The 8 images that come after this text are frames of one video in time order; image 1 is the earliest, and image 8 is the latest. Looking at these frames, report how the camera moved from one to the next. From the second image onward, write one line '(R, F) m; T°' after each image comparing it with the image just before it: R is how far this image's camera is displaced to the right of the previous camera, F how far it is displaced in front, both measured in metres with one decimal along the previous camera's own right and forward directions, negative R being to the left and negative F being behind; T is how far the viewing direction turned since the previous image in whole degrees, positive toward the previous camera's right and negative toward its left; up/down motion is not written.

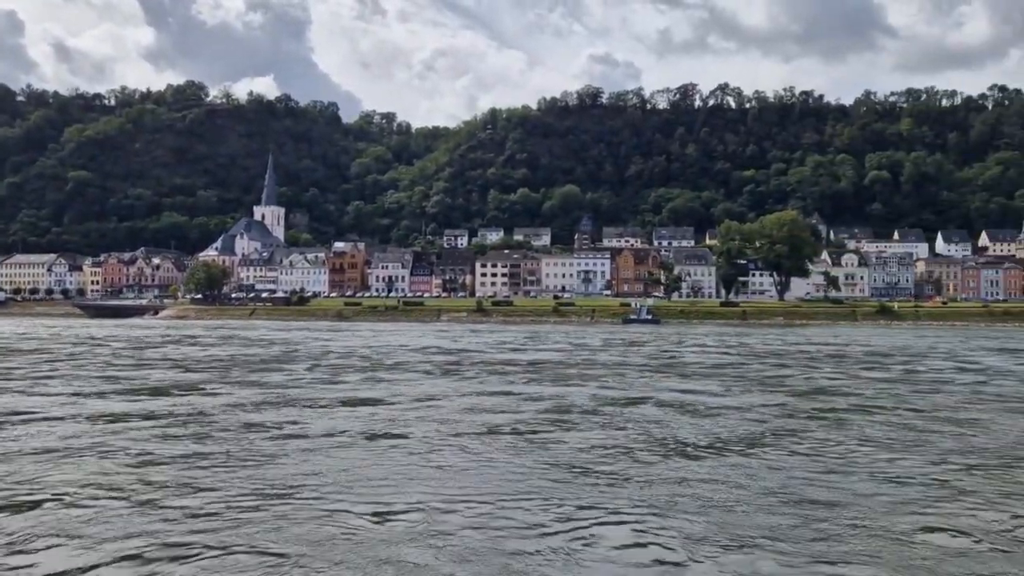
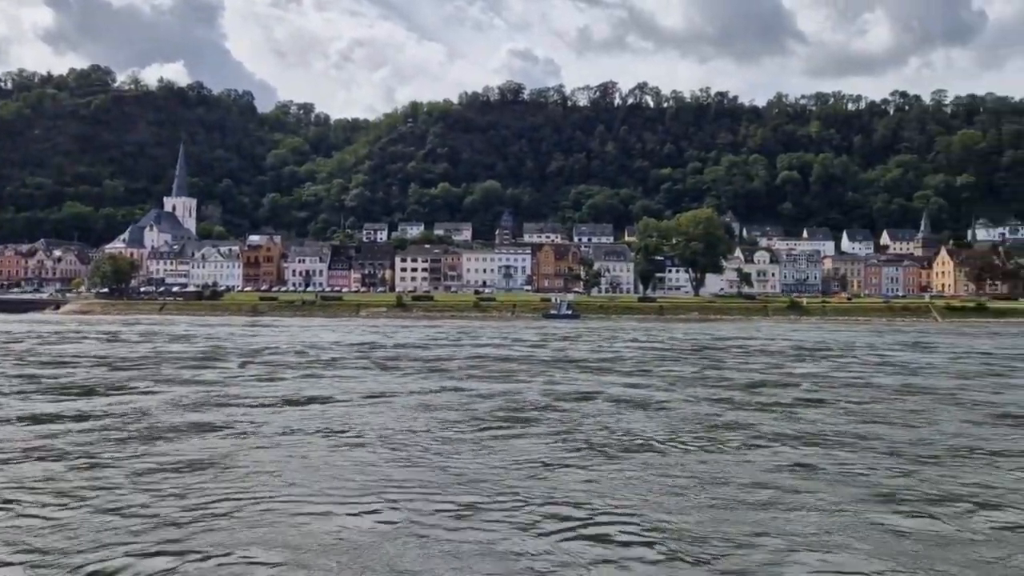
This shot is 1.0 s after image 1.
(-0.7, +0.2) m; +6°
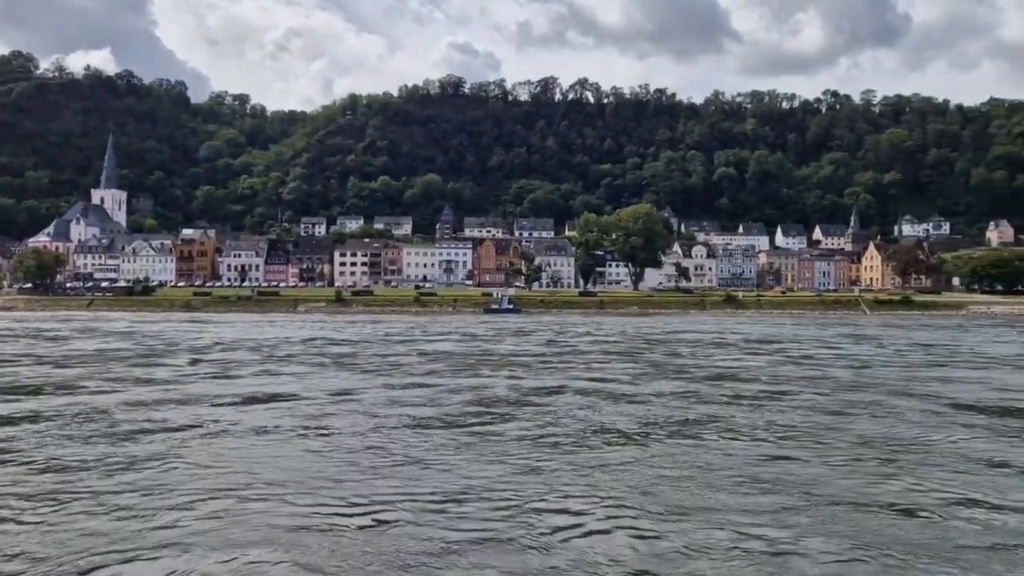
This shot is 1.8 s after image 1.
(-0.6, +0.2) m; +4°
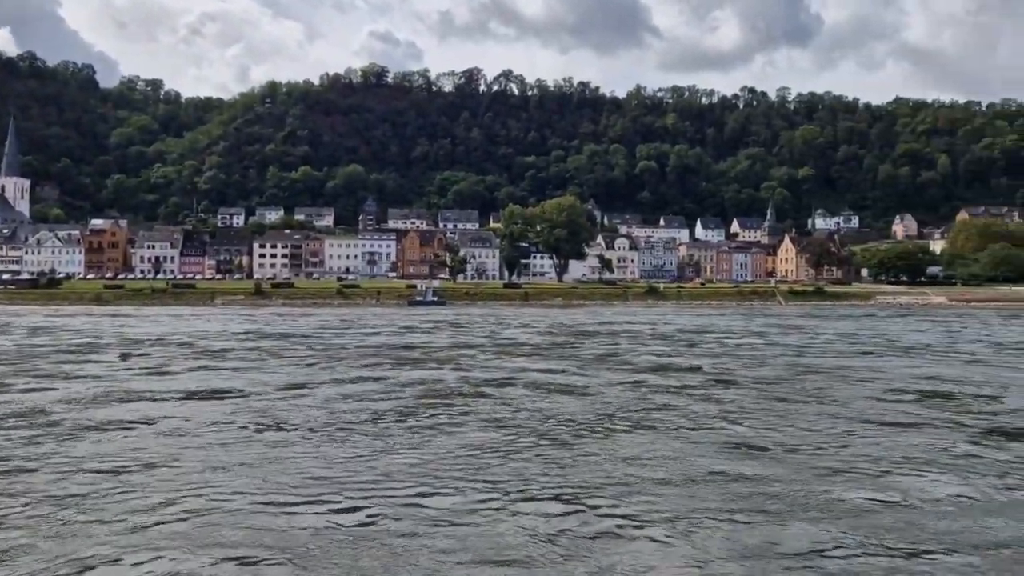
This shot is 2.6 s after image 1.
(-0.7, +0.1) m; +5°
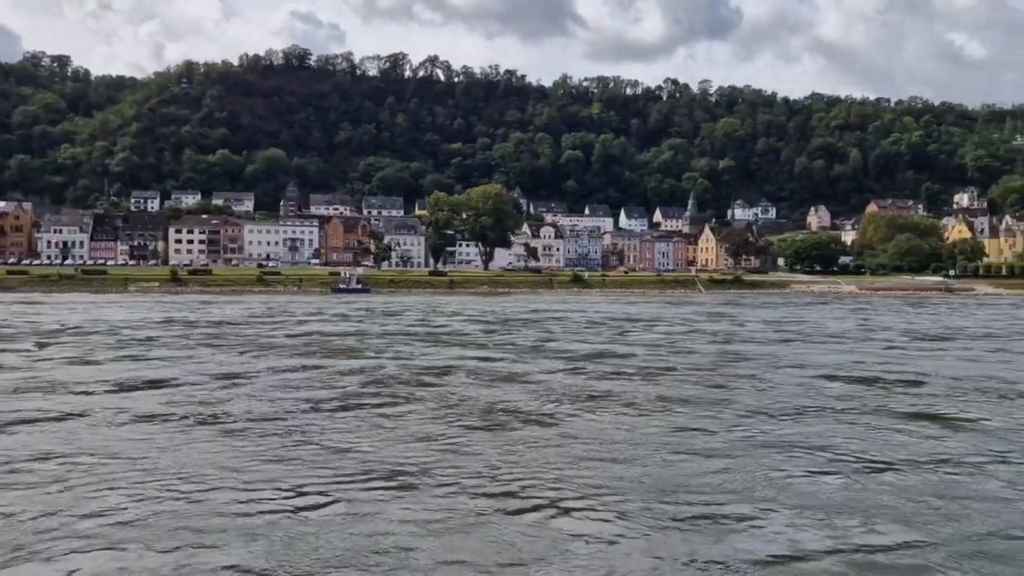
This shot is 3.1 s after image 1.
(-0.5, +0.2) m; +5°
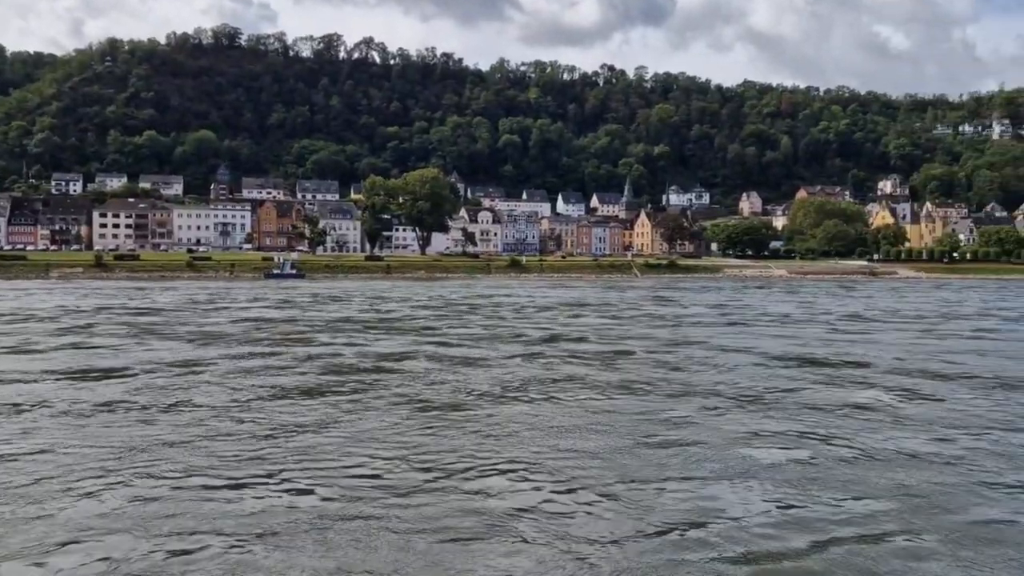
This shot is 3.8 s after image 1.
(-0.6, +0.1) m; +4°
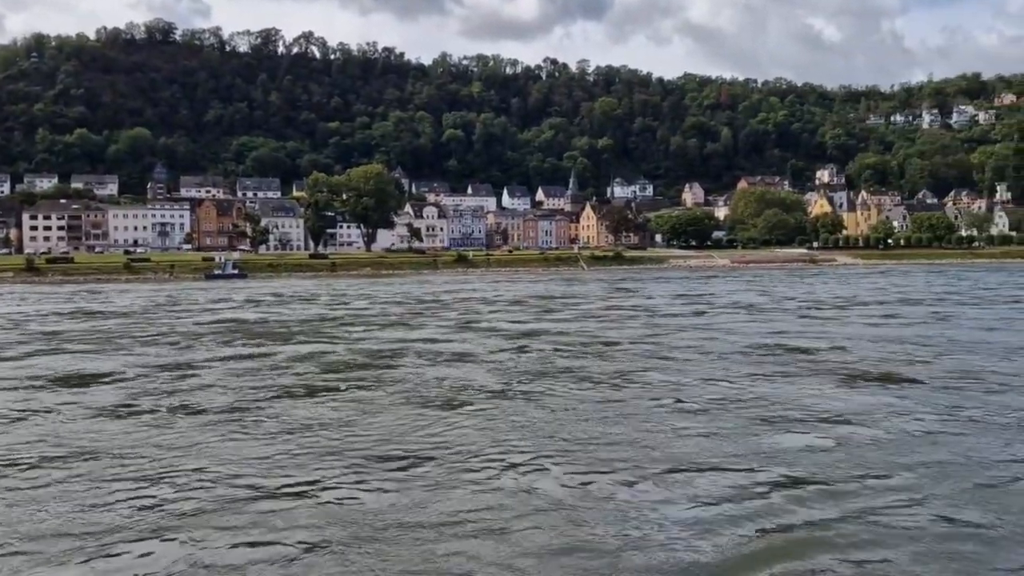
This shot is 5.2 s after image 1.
(-0.4, +0.3) m; +4°
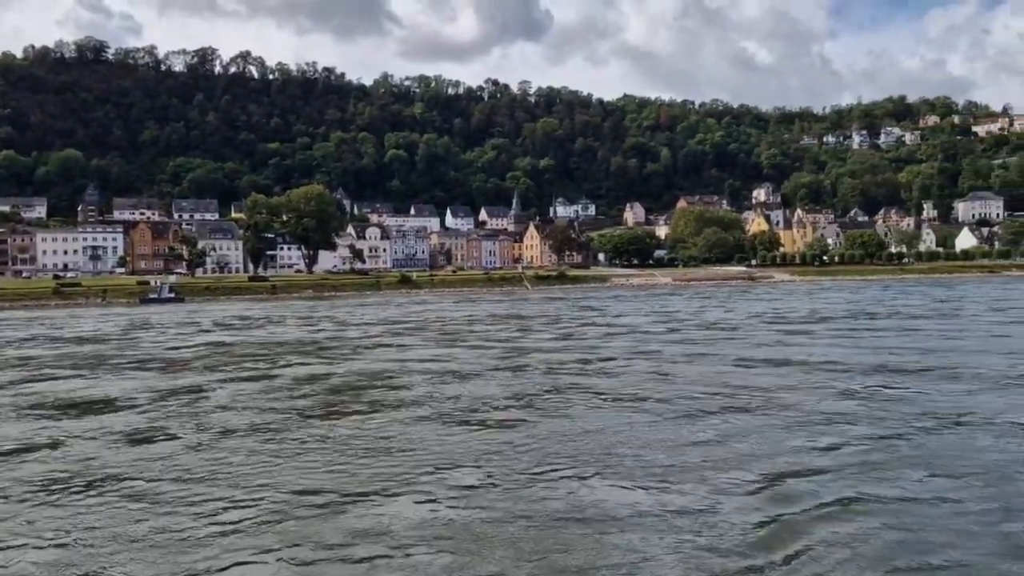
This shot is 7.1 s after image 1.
(-0.1, +0.4) m; +4°
